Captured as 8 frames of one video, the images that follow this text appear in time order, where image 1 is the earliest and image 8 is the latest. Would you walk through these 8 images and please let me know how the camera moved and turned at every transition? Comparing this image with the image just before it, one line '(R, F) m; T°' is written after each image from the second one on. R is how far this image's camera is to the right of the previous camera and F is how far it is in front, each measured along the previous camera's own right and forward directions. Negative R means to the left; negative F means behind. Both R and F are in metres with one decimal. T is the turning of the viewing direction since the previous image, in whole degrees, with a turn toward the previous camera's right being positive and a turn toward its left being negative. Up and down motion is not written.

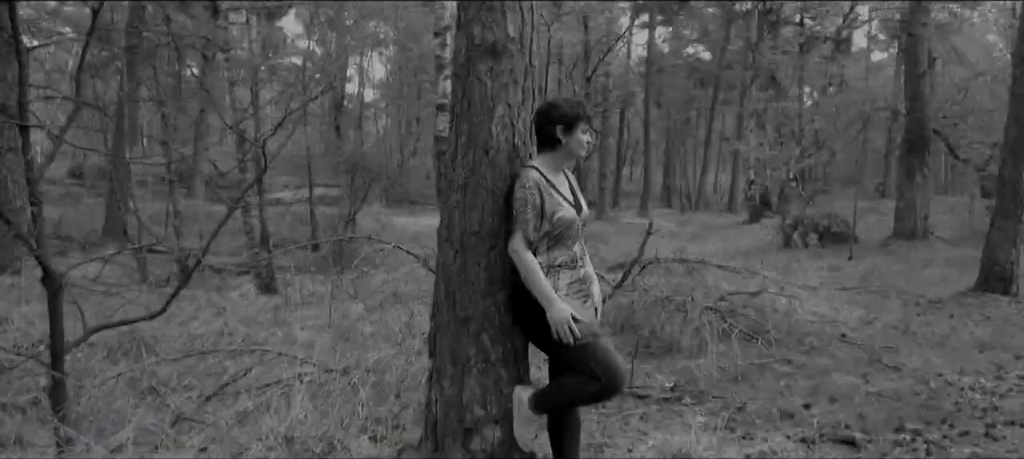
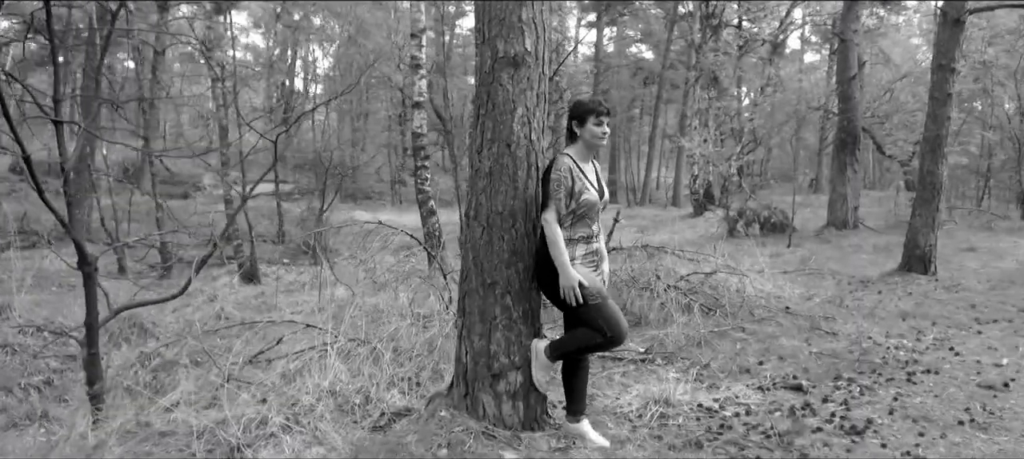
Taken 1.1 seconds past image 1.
(-0.3, -0.6) m; +4°
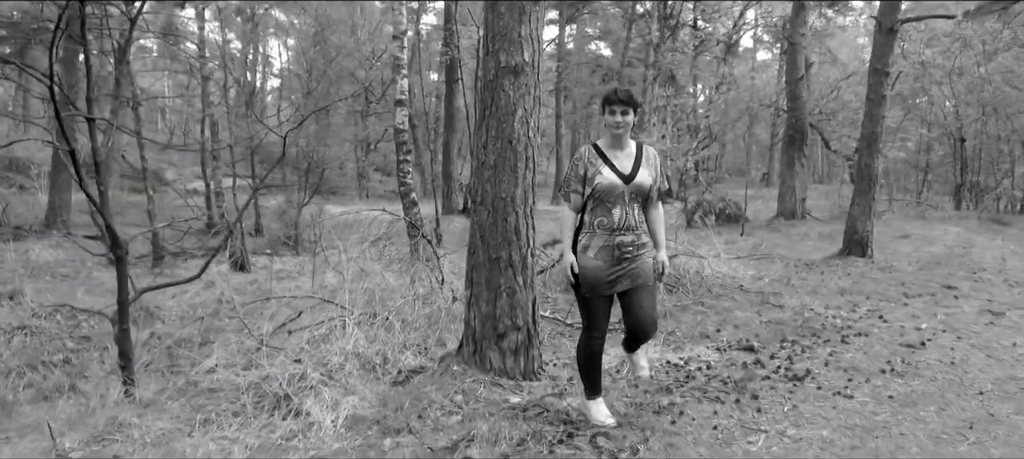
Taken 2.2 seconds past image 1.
(-0.2, -0.6) m; +3°
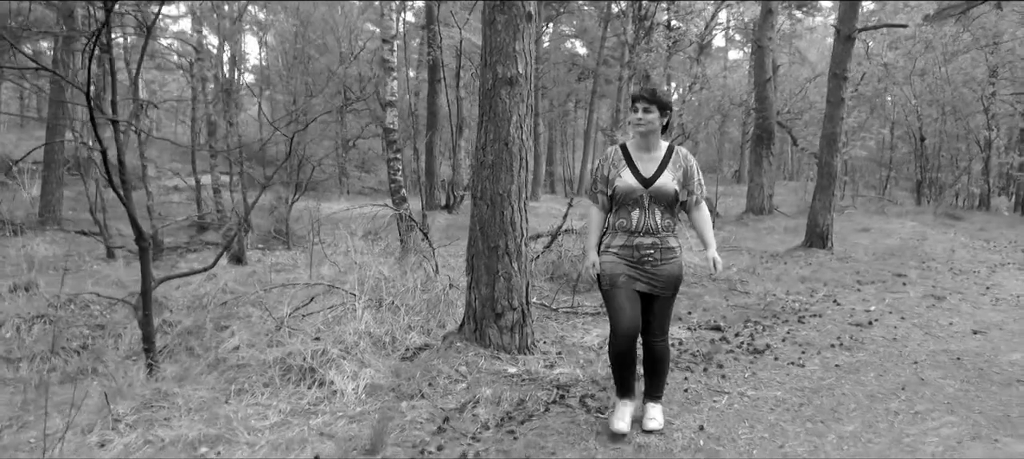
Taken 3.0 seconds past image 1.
(-0.1, -0.5) m; +2°
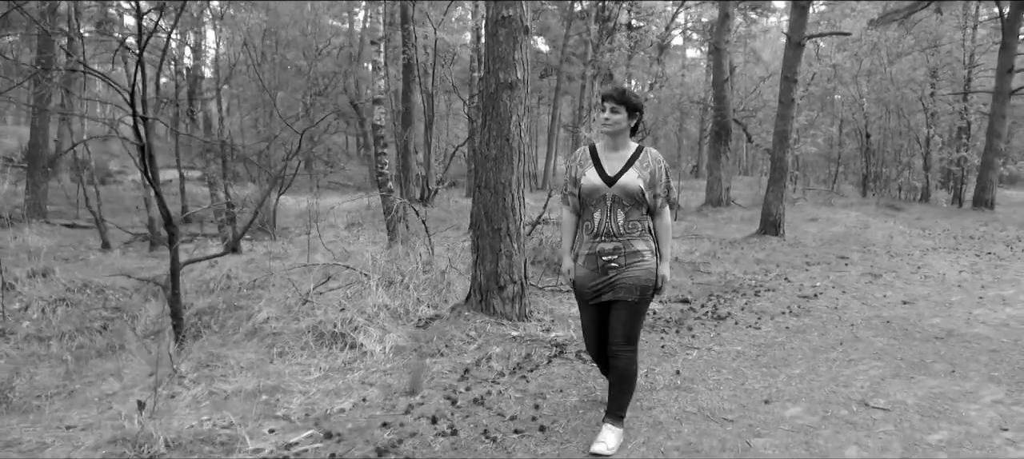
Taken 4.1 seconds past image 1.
(-0.3, -0.7) m; +3°
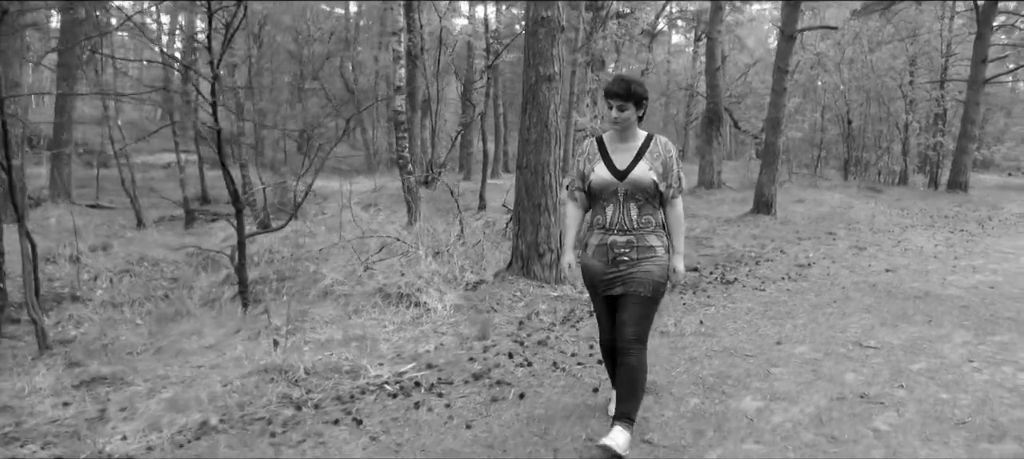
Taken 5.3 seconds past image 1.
(-0.4, -0.7) m; +1°
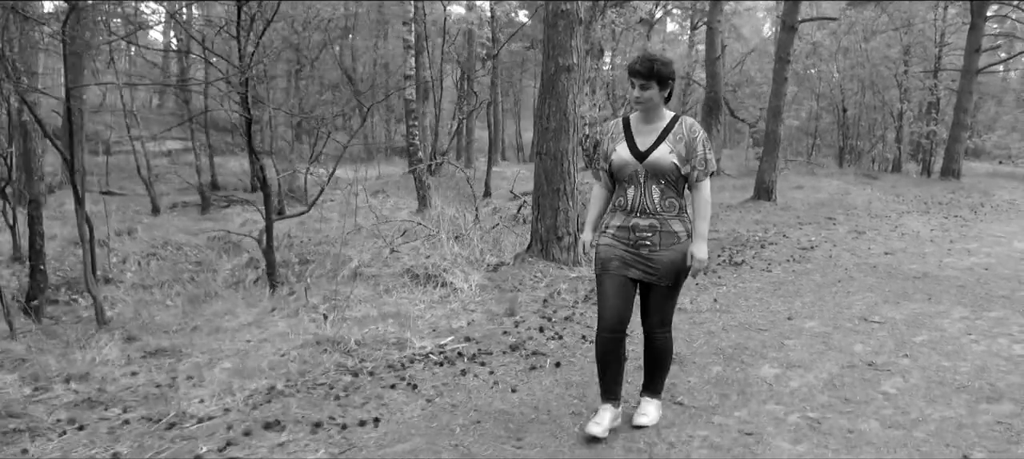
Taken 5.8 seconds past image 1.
(-0.2, -0.3) m; +1°
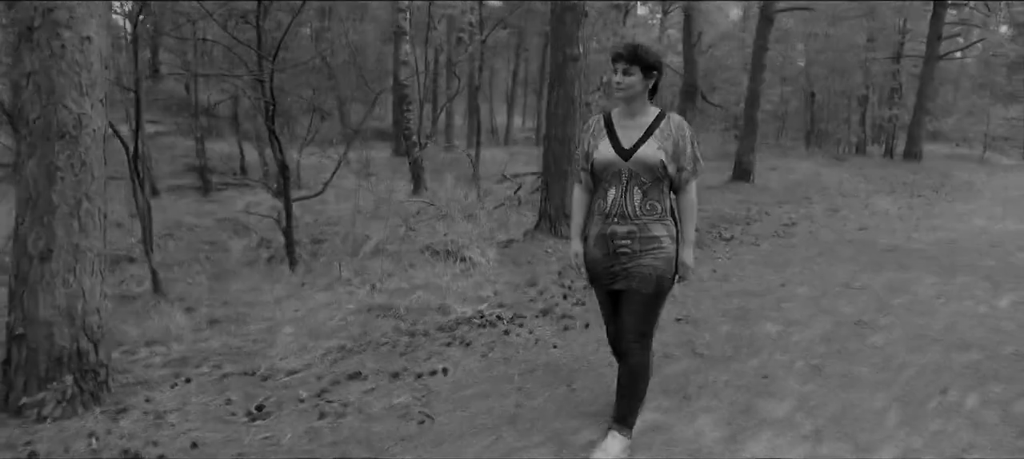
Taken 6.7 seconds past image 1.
(-0.4, -0.5) m; +2°
